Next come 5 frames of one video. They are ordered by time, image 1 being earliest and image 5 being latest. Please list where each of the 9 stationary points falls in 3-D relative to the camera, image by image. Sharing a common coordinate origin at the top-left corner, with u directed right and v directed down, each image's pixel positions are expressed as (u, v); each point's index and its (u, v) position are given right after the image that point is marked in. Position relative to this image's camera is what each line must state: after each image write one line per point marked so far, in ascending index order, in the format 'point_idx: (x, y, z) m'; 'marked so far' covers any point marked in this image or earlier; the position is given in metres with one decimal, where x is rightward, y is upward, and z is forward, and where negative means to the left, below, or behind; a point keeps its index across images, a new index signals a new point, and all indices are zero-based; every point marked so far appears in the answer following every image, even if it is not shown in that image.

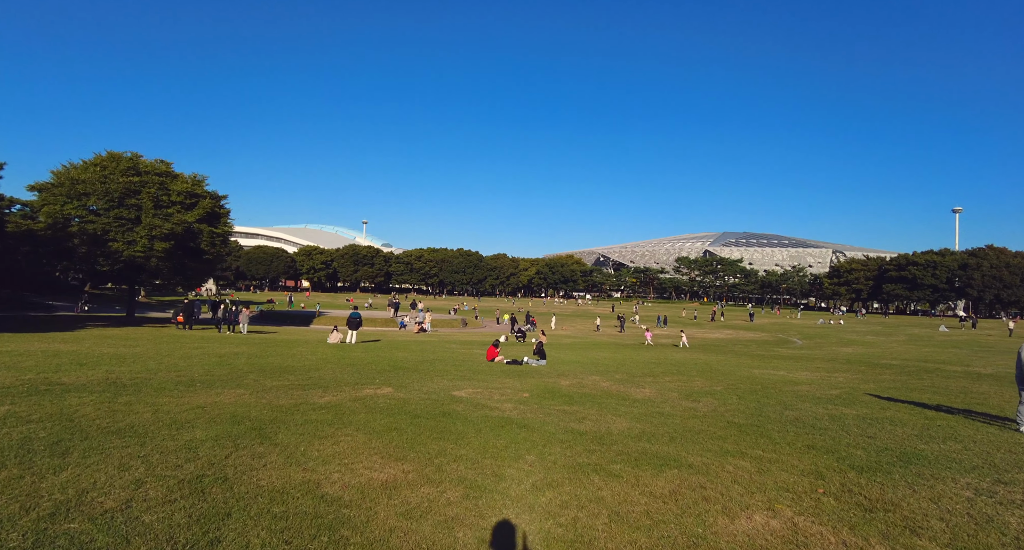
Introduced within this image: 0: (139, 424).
0: (-5.0, -2.0, +7.5) m
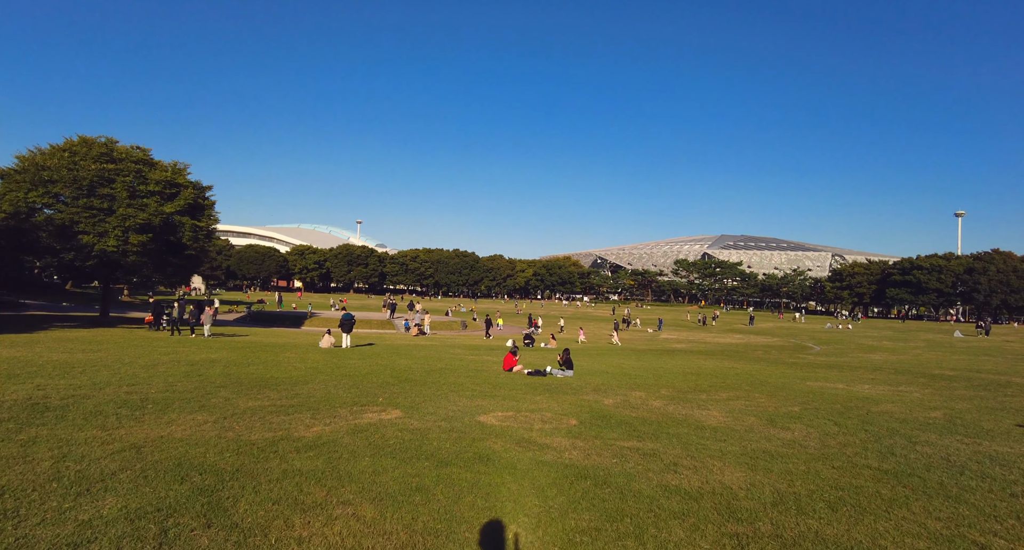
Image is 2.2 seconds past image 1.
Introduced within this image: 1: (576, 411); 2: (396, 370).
0: (-4.2, -1.8, +4.8) m
1: (+1.2, -2.5, +10.4) m
2: (-3.2, -2.7, +15.9) m
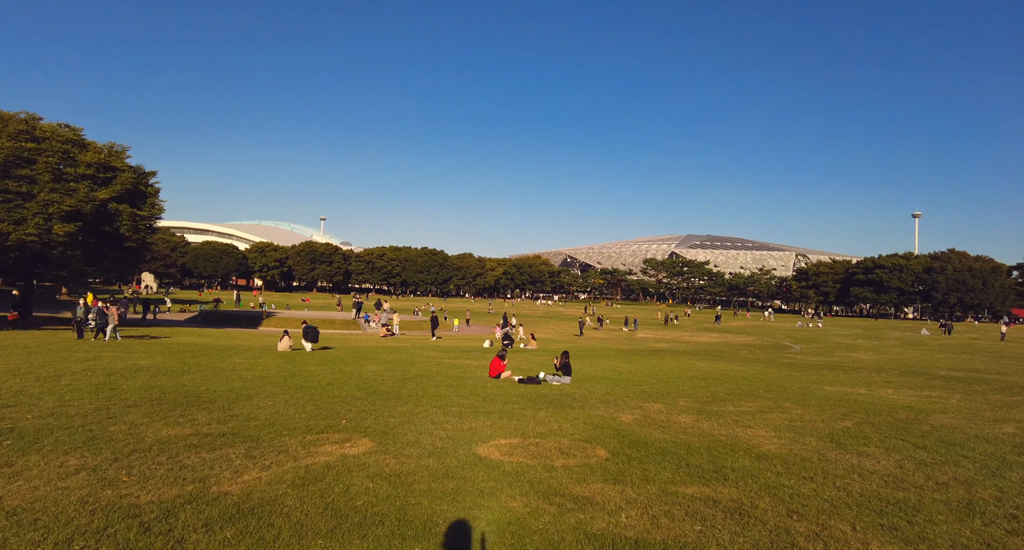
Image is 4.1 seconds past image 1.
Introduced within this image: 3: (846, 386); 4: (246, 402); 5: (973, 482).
0: (-3.8, -1.6, +2.2) m
1: (+1.2, -2.3, +8.2) m
2: (-3.5, -2.5, +13.4) m
3: (+10.2, -3.4, +17.1) m
4: (-4.7, -2.2, +9.8) m
5: (+5.2, -2.3, +6.2) m
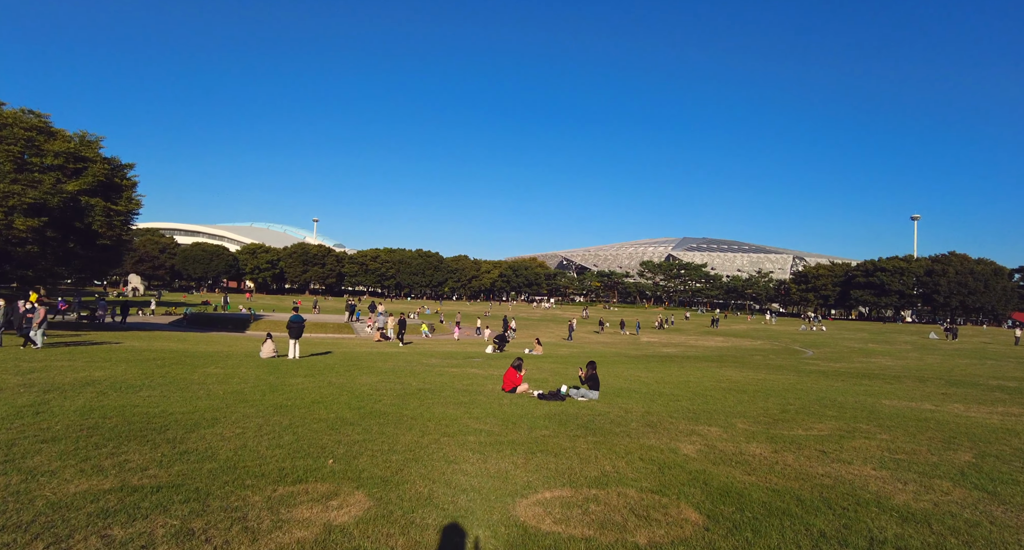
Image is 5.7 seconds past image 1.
0: (-3.3, -1.5, +0.1) m
1: (+1.7, -2.2, +6.1) m
2: (-3.1, -2.4, +11.3) m
3: (+10.6, -3.3, +15.1) m
4: (-4.2, -2.1, +7.6) m
5: (+5.7, -2.2, +4.2) m
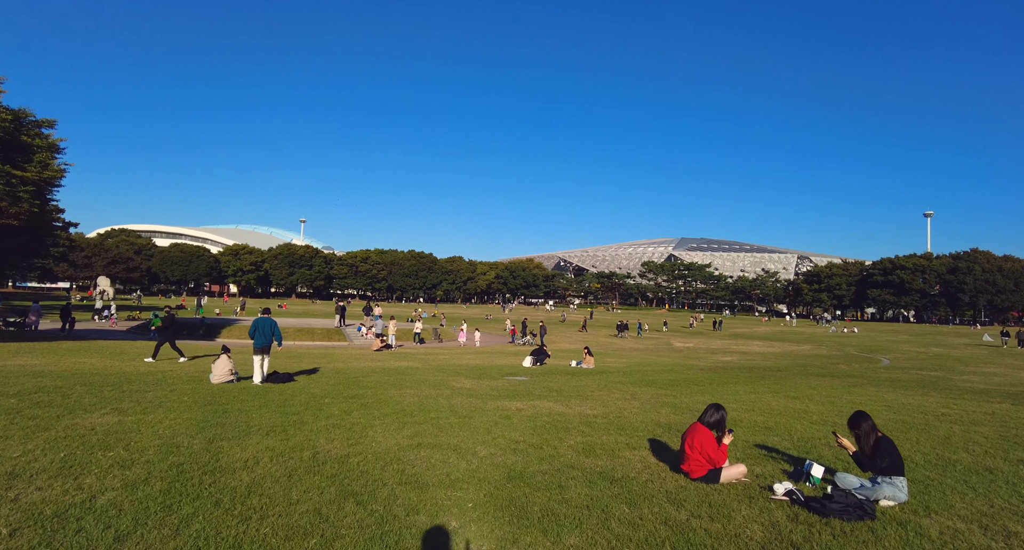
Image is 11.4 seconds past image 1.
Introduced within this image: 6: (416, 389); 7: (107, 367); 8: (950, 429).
0: (-1.0, -0.9, -6.9) m
1: (+3.9, -1.7, -0.8) m
2: (-0.9, -1.9, +4.3) m
3: (+12.6, -2.8, +8.4) m
4: (-2.0, -1.6, +0.7) m
5: (+7.9, -1.6, -2.6) m
6: (-2.1, -2.5, +12.3) m
7: (-11.4, -2.3, +15.3) m
8: (+7.9, -2.7, +9.7) m
